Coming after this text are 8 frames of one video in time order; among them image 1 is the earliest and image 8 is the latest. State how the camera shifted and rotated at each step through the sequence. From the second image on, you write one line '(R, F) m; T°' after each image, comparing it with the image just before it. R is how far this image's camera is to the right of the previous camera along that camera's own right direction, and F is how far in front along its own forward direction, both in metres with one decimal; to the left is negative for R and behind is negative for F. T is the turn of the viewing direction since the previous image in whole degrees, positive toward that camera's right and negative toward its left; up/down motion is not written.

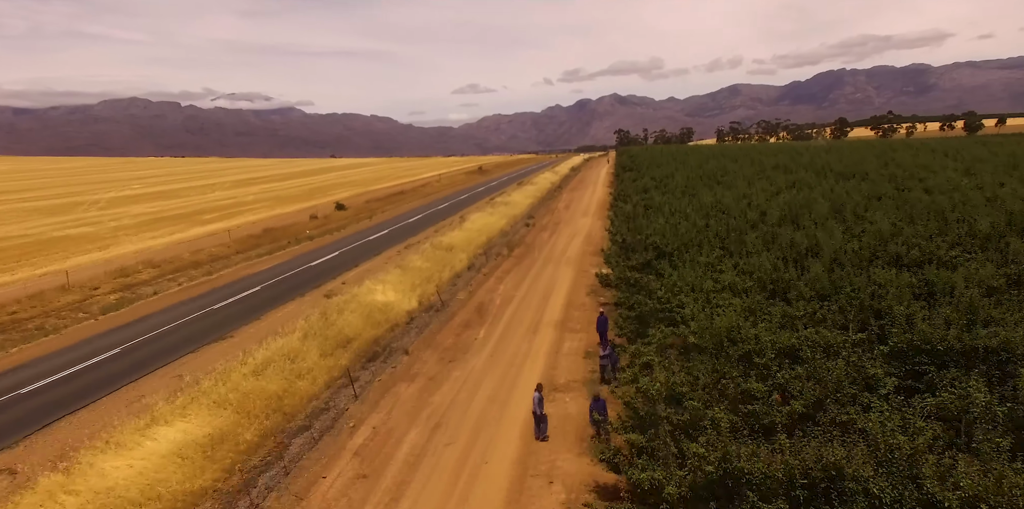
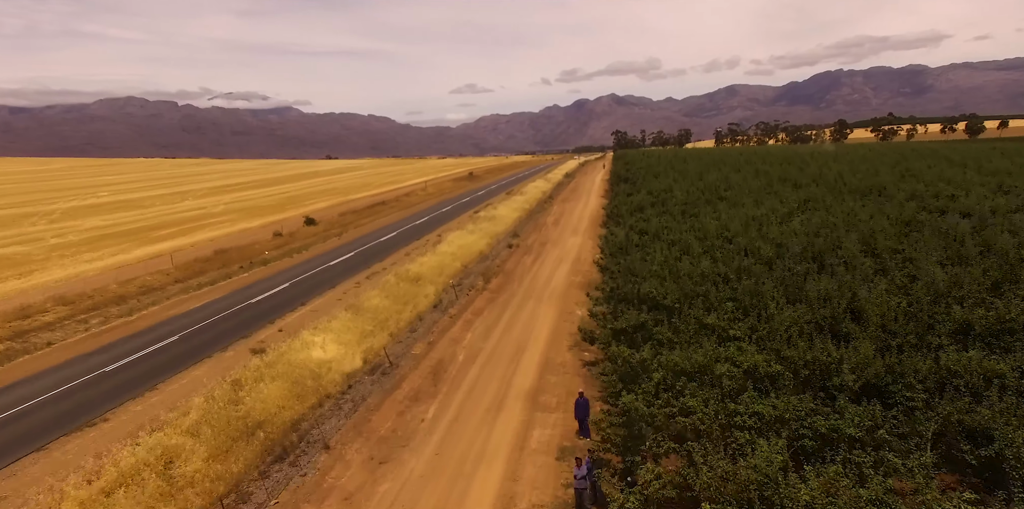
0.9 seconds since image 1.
(+1.1, +4.2) m; 0°
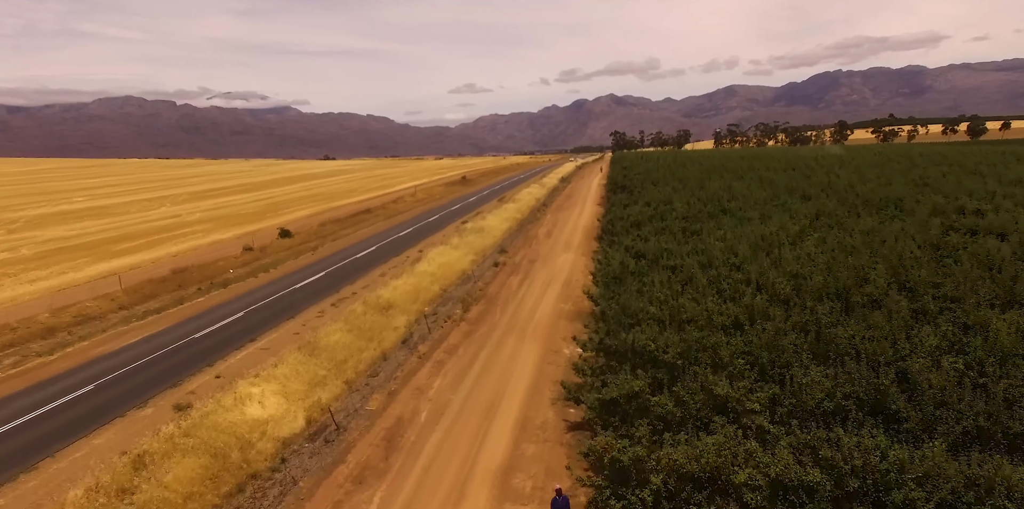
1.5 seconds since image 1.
(+0.8, +3.1) m; 0°
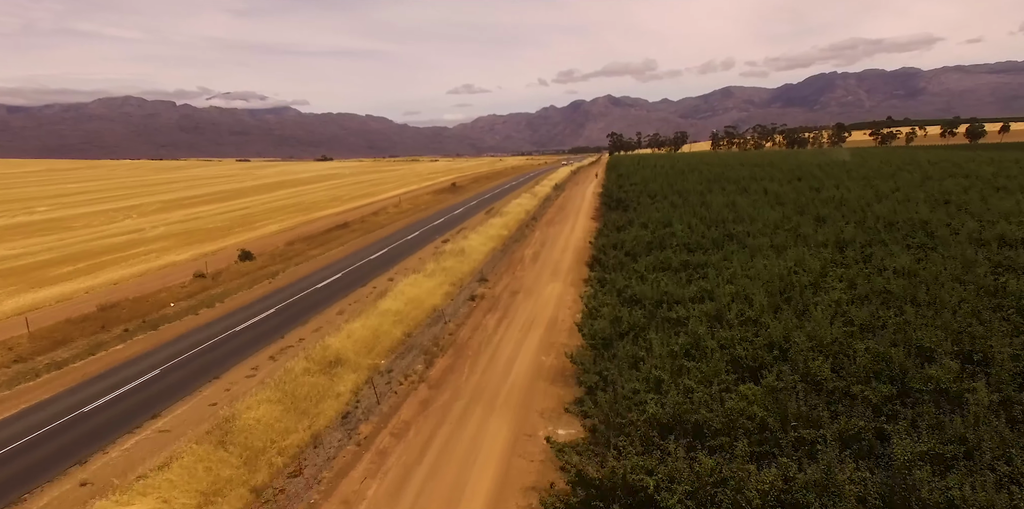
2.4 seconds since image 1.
(+1.0, +4.2) m; 0°
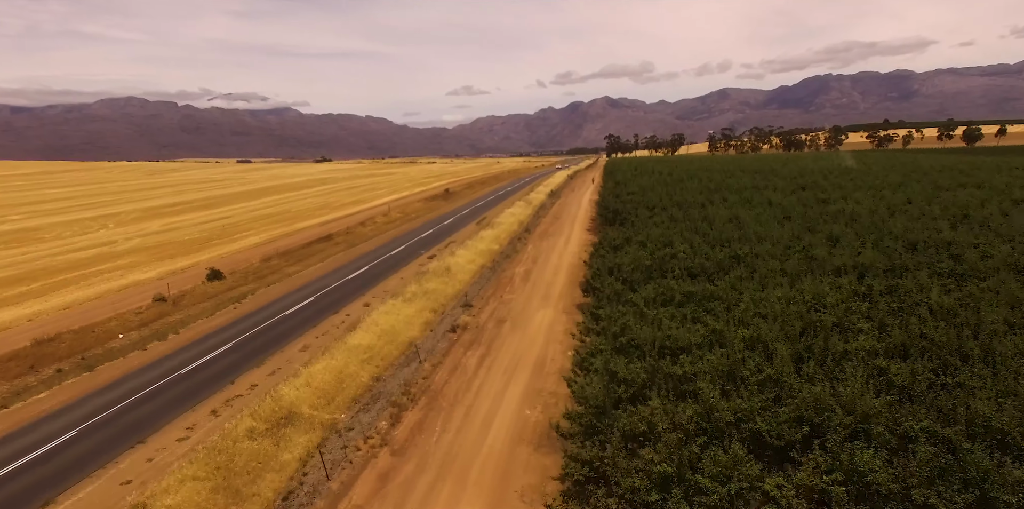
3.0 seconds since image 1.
(+0.6, +3.0) m; 0°
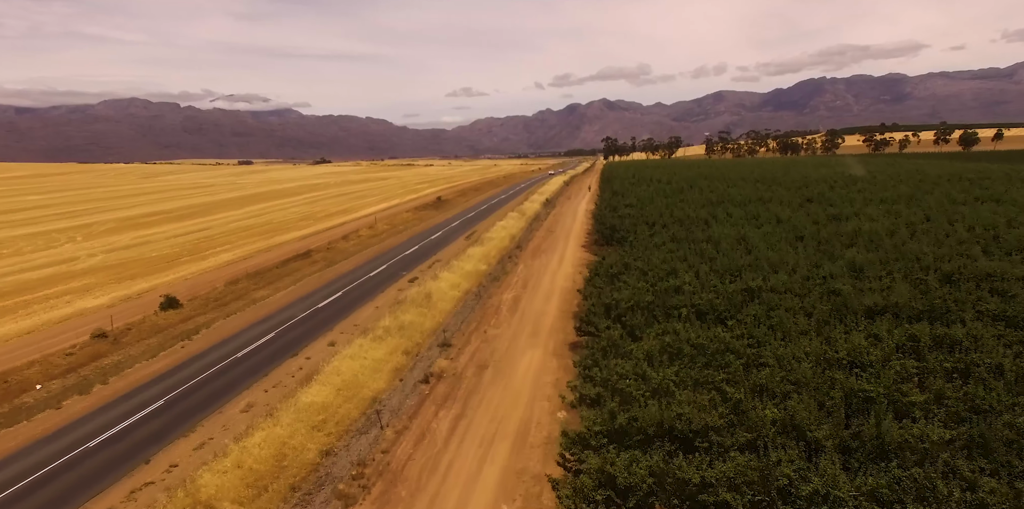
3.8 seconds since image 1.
(+0.7, +3.8) m; 0°
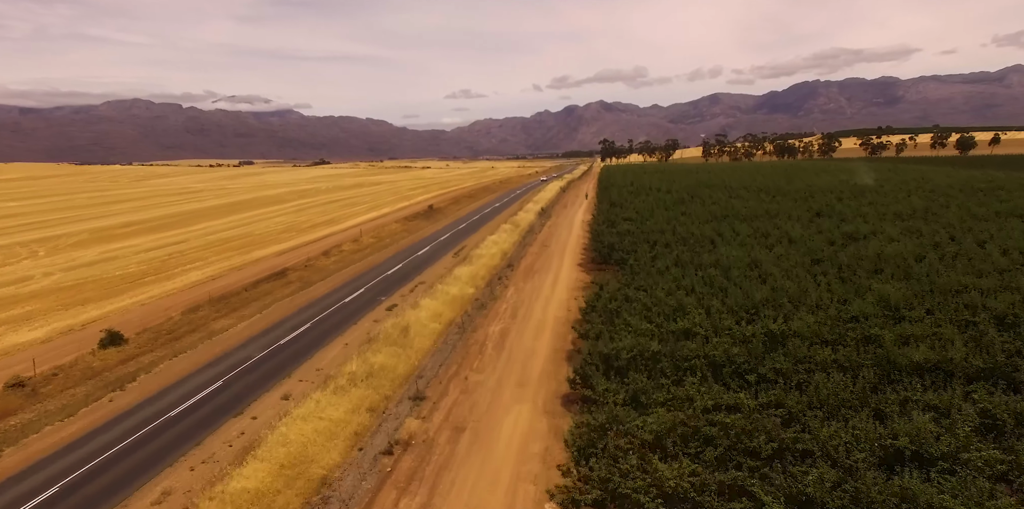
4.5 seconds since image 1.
(+0.6, +4.1) m; 0°
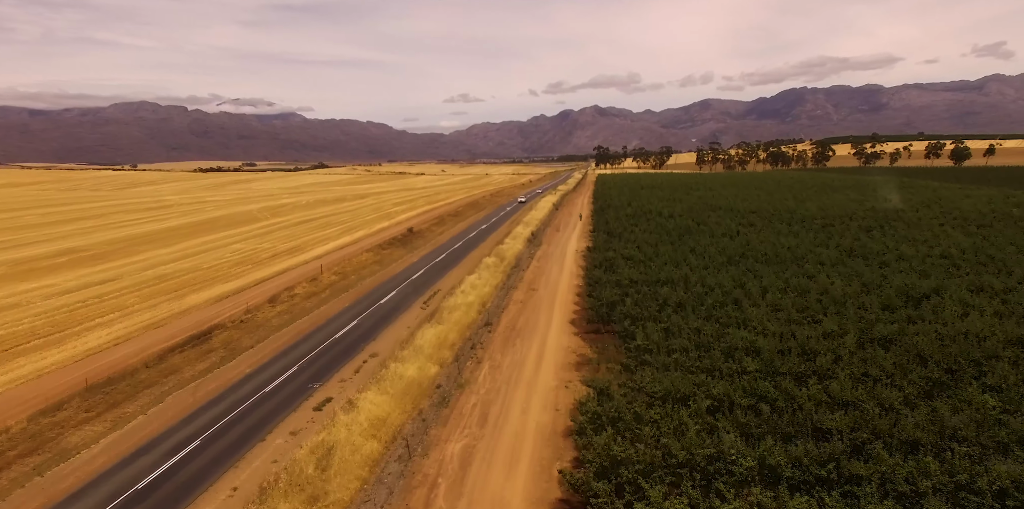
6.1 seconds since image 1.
(+1.2, +9.7) m; +1°
